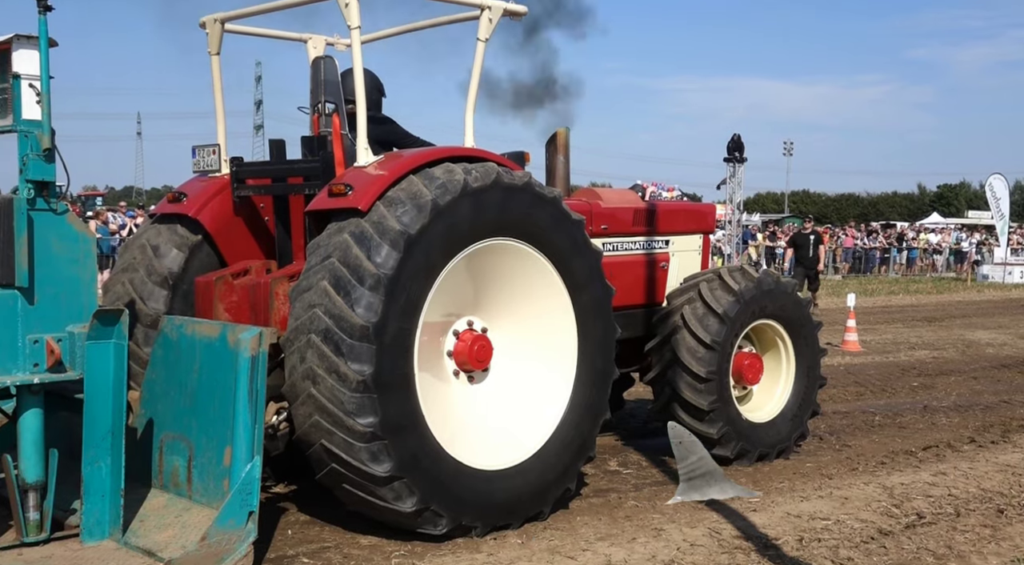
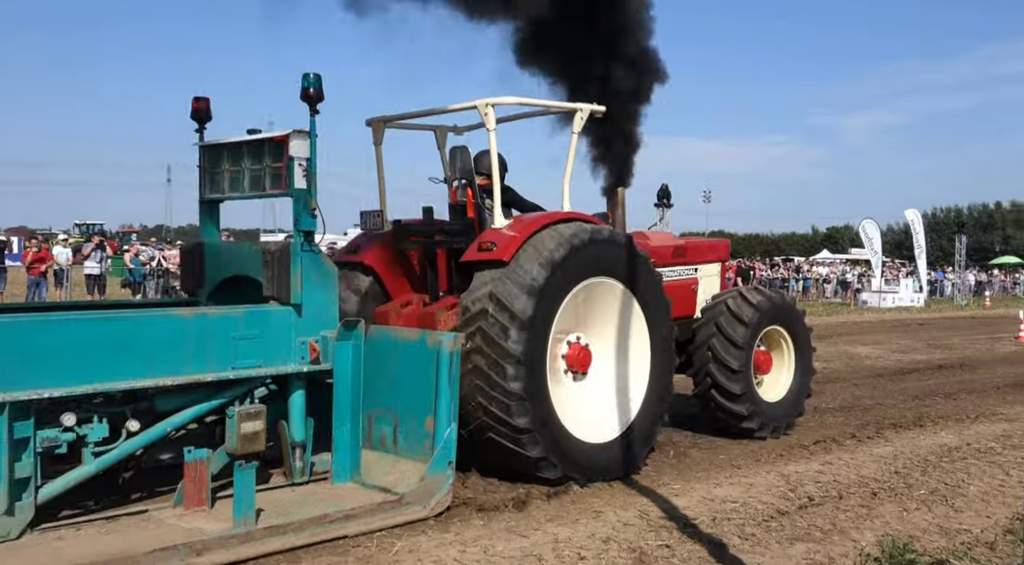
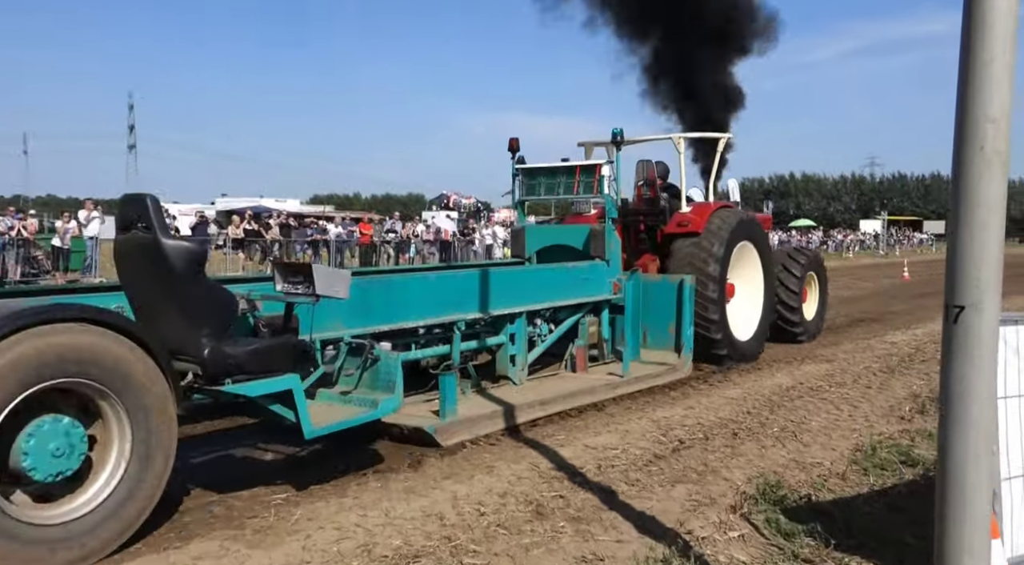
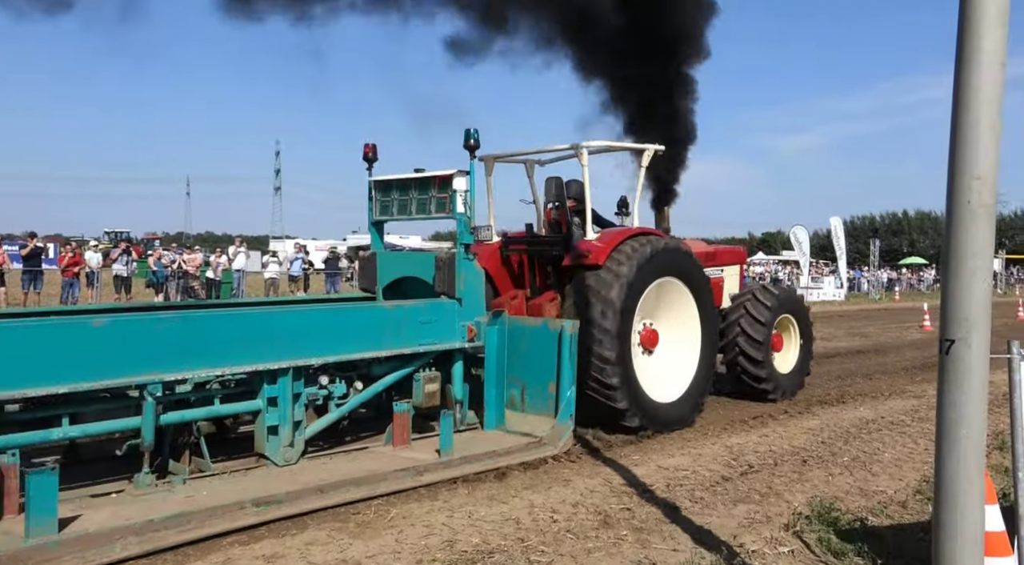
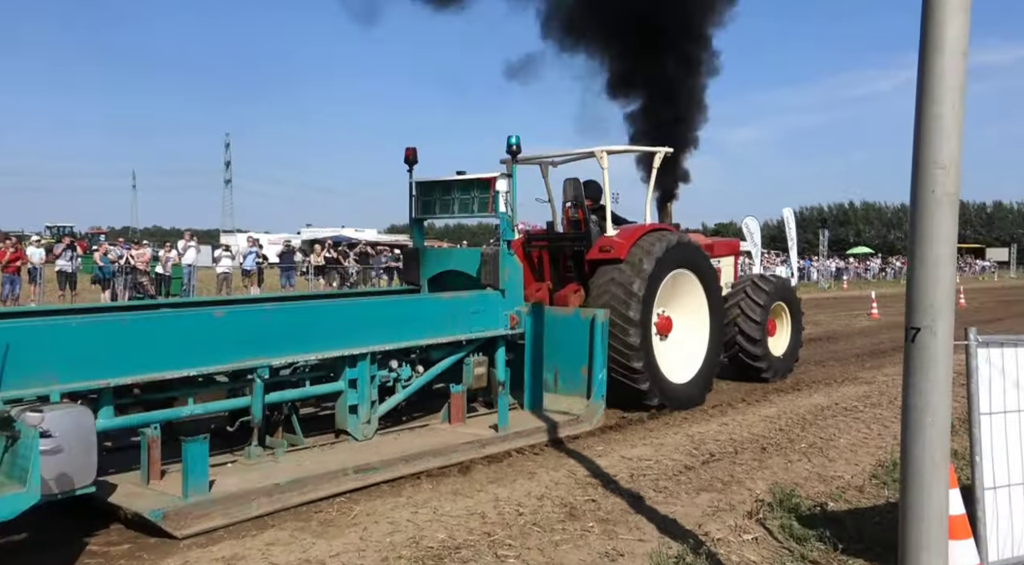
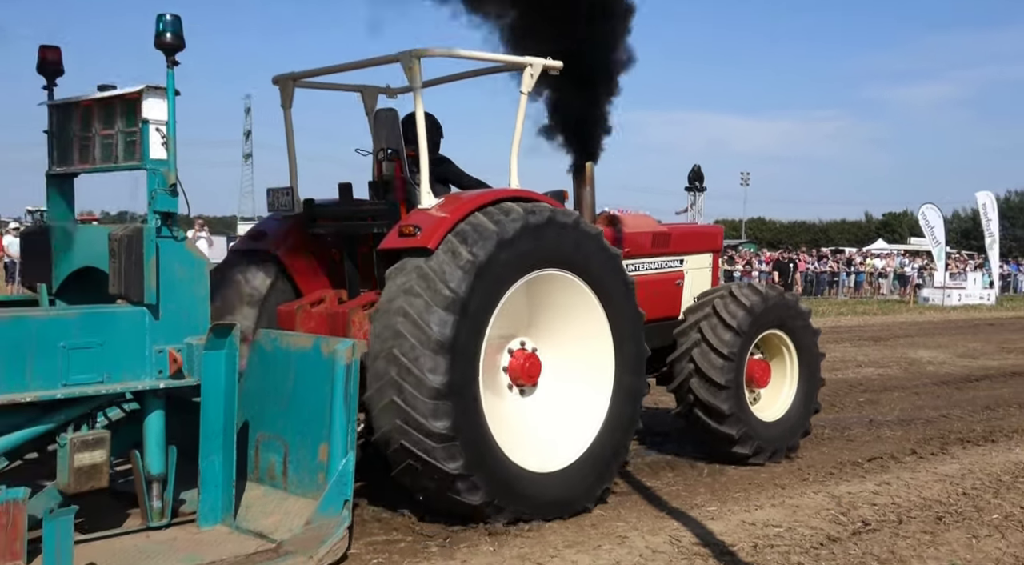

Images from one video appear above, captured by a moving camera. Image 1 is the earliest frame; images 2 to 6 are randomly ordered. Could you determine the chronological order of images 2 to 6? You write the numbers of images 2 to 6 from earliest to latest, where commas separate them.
6, 2, 4, 5, 3
